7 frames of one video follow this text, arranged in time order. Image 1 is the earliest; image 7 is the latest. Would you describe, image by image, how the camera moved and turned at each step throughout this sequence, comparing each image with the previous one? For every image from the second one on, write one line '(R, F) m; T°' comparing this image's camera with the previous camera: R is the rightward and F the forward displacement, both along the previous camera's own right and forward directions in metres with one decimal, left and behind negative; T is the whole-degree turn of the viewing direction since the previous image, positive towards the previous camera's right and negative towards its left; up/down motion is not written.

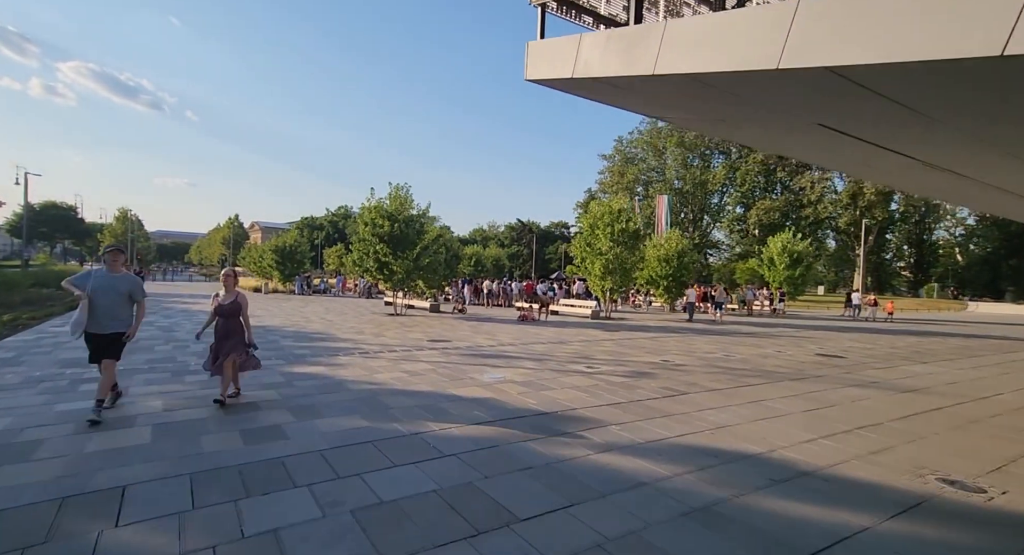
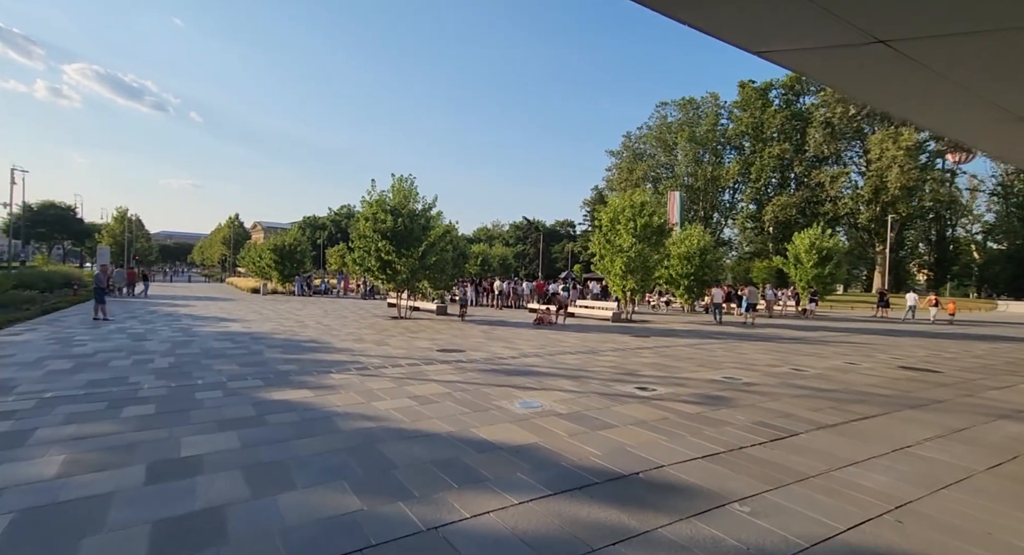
(-0.4, +1.9) m; 0°
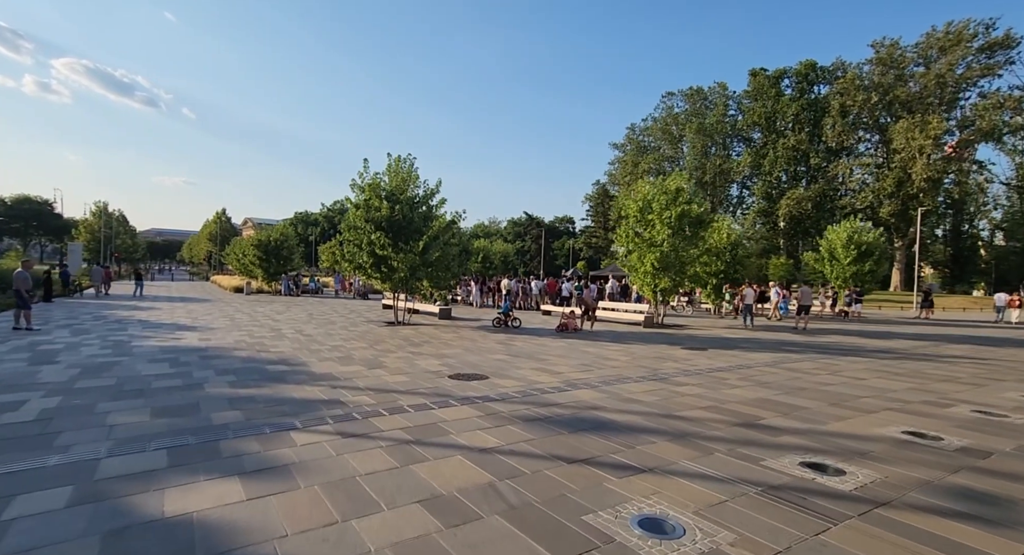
(-0.7, +3.2) m; +1°
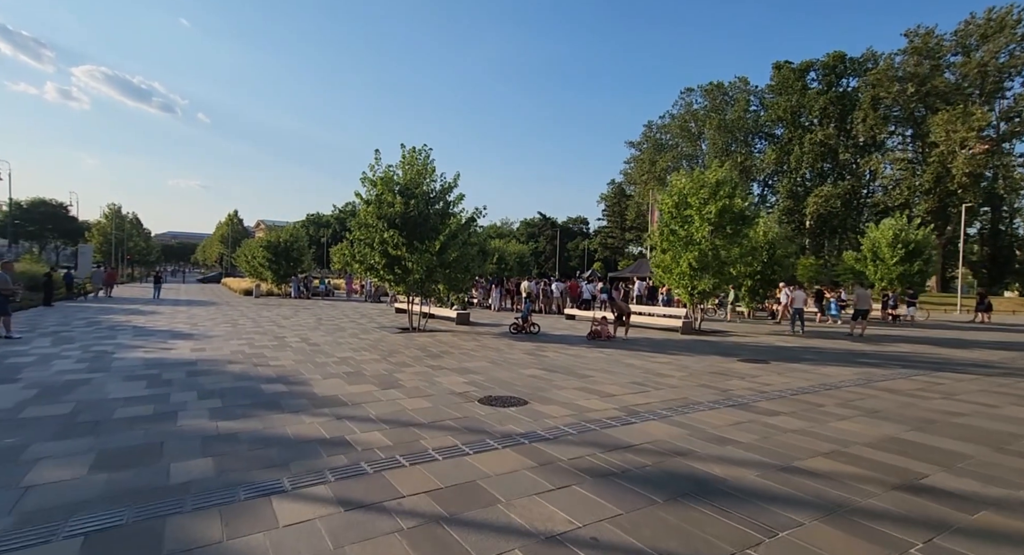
(-0.4, +1.6) m; -1°
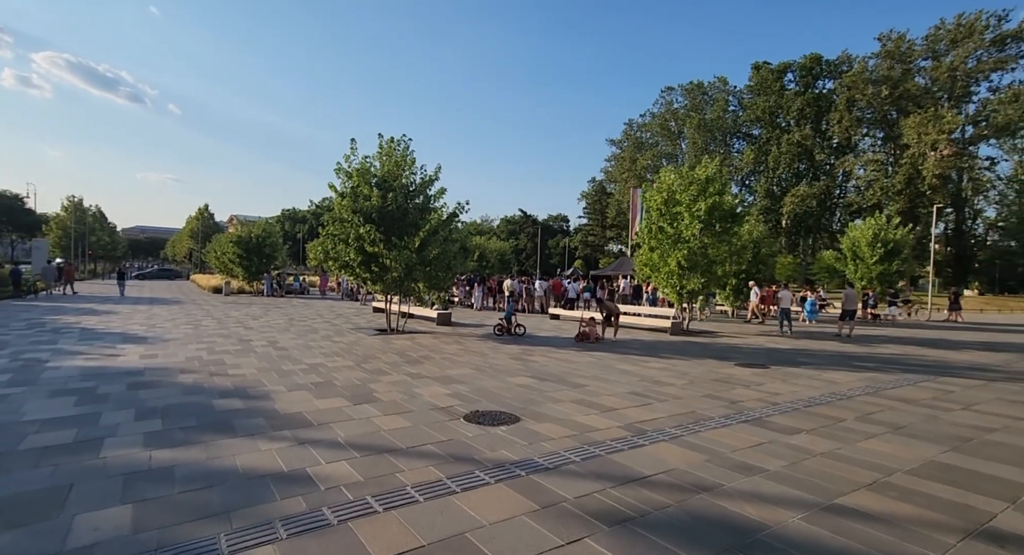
(-0.1, +0.8) m; +2°
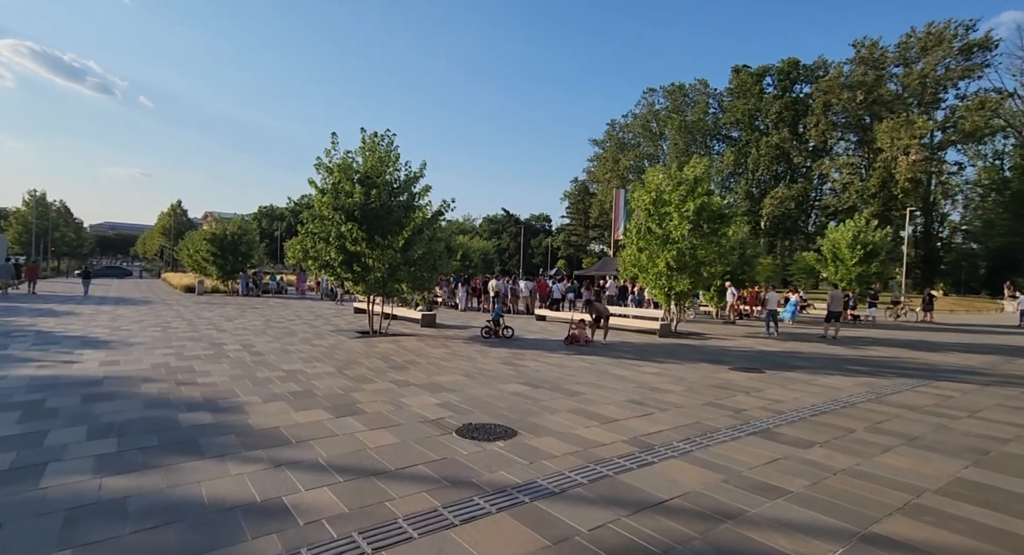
(-0.2, +0.5) m; +2°
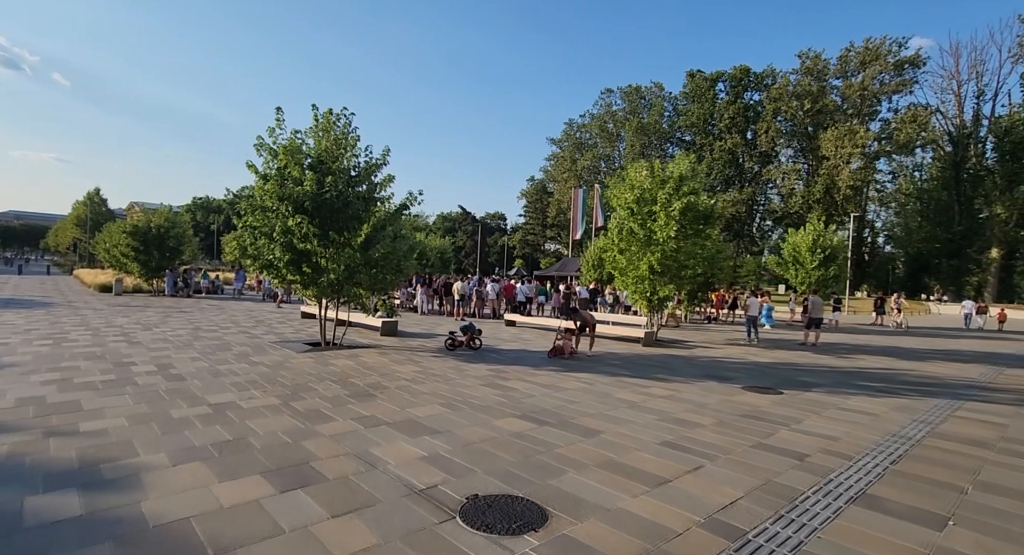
(-0.6, +1.9) m; +5°
